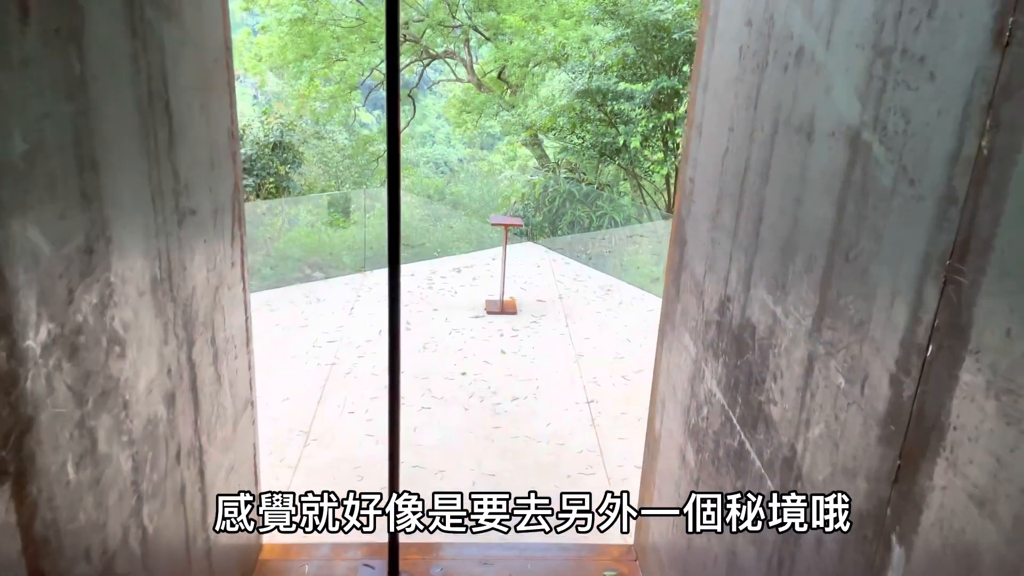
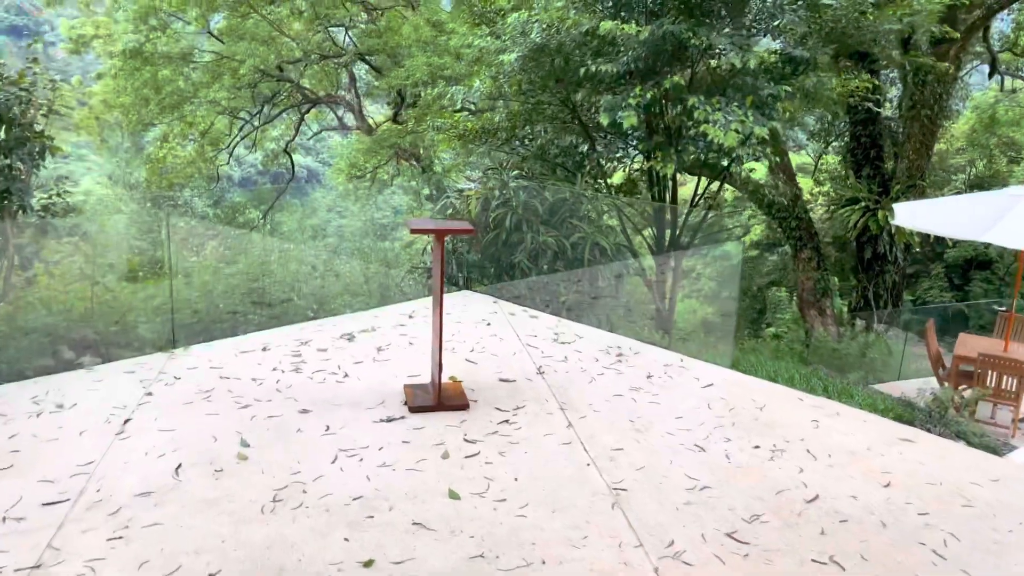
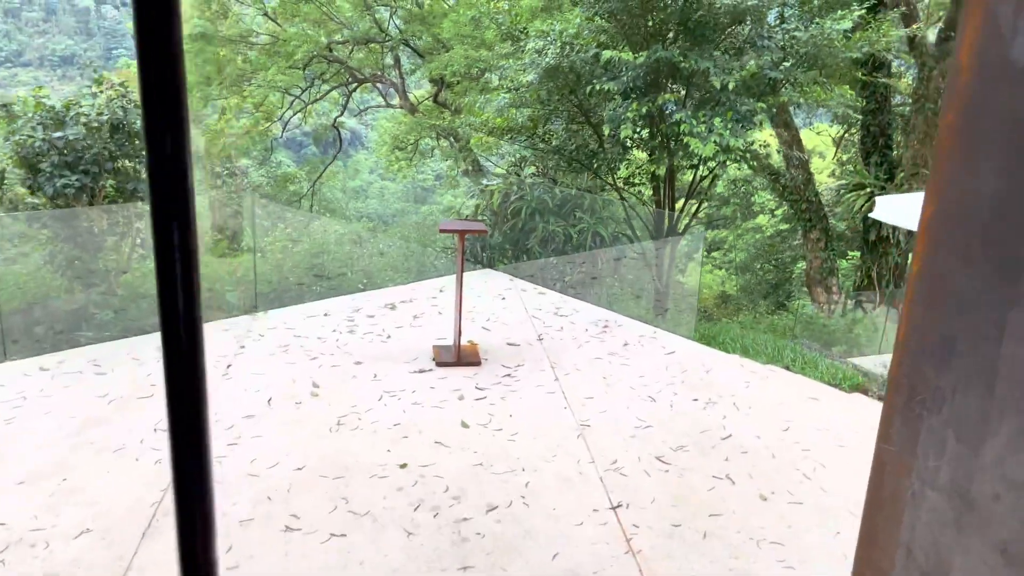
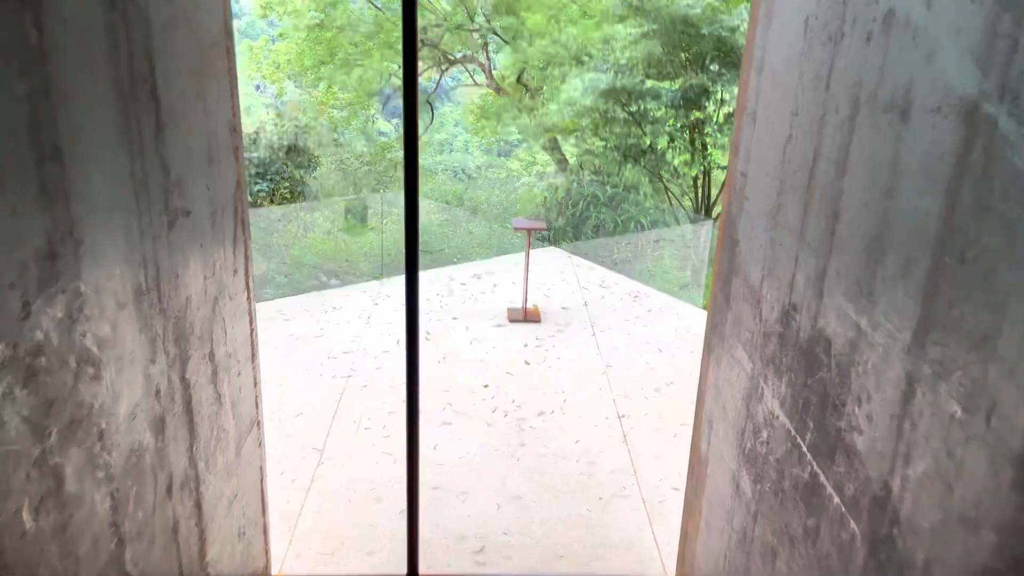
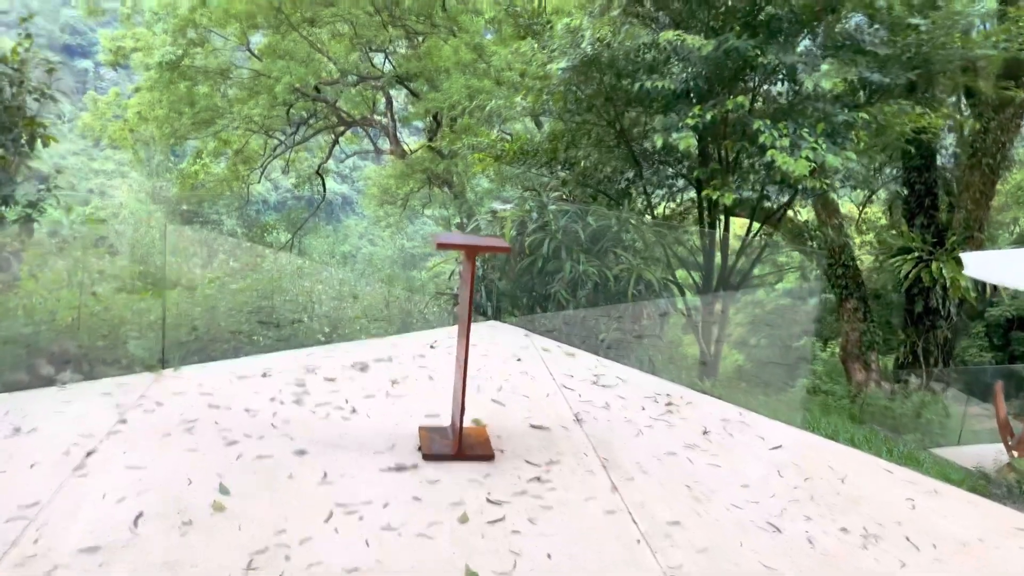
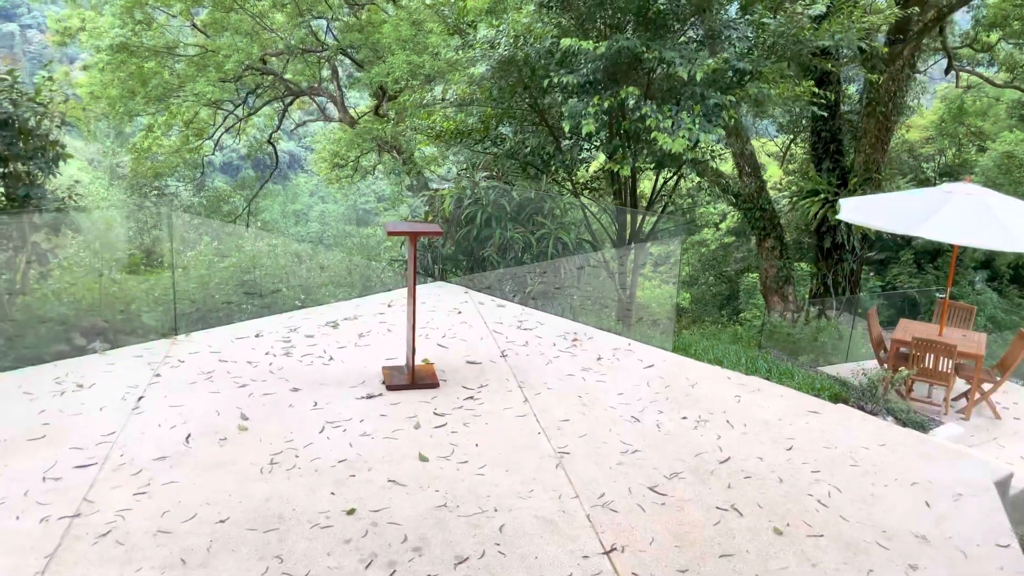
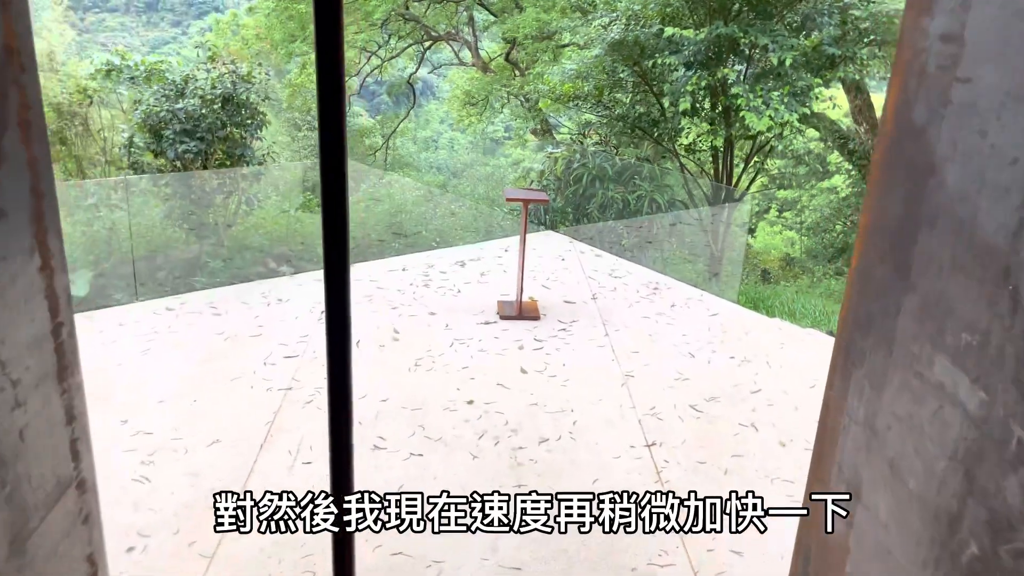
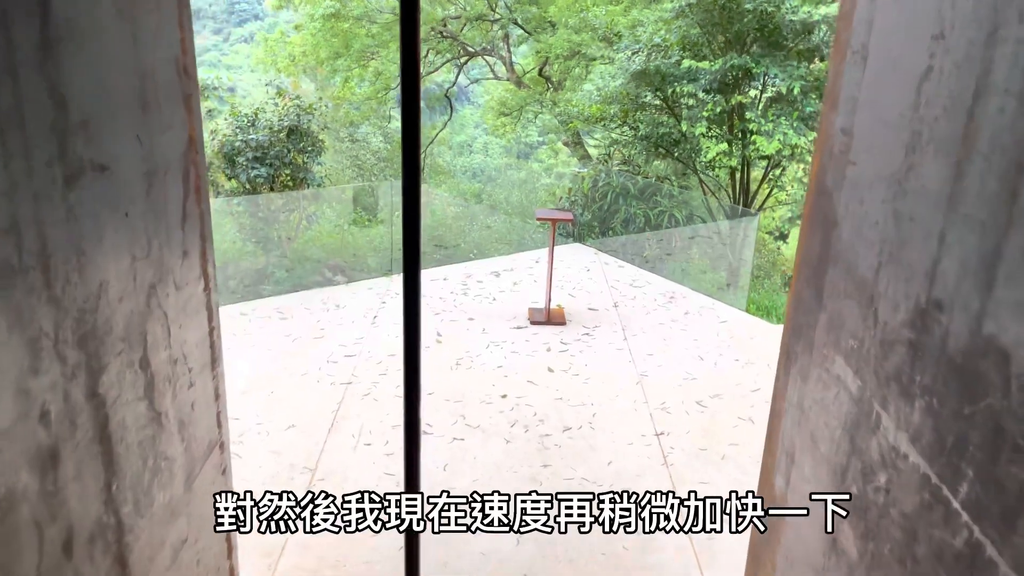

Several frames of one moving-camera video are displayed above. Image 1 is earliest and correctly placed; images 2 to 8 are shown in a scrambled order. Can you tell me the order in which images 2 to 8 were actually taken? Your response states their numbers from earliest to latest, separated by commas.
4, 8, 7, 3, 6, 2, 5
